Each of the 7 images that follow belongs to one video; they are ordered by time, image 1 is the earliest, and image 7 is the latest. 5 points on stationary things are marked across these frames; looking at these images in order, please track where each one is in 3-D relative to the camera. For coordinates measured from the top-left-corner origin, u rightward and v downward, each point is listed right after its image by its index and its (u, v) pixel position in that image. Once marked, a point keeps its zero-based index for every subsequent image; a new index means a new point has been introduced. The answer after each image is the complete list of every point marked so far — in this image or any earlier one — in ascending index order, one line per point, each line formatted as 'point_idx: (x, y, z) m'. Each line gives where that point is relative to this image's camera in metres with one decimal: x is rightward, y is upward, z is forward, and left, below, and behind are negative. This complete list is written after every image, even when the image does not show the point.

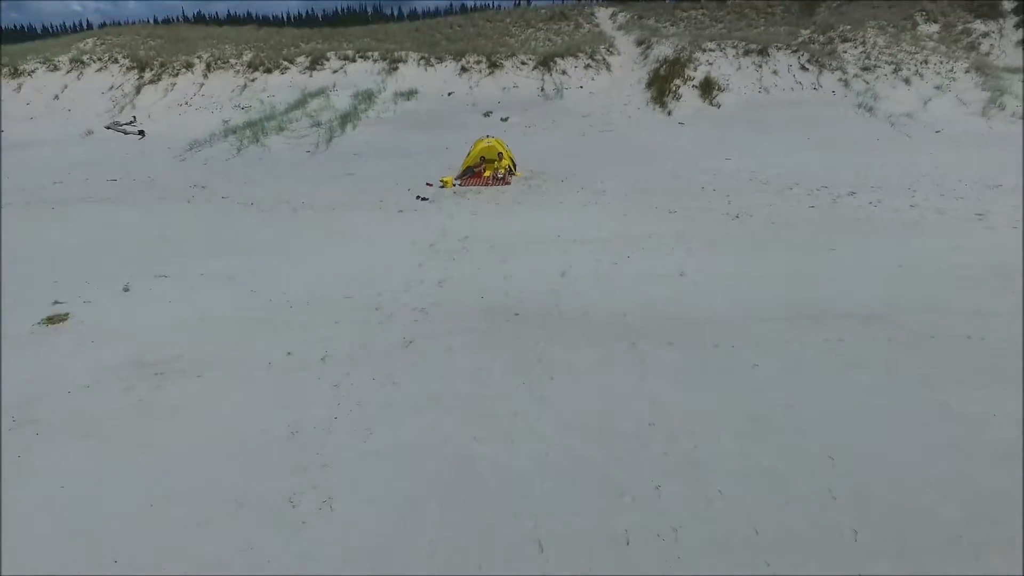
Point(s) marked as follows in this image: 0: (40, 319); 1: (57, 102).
0: (-3.3, -0.2, +3.9) m
1: (-9.3, +3.9, +11.1) m
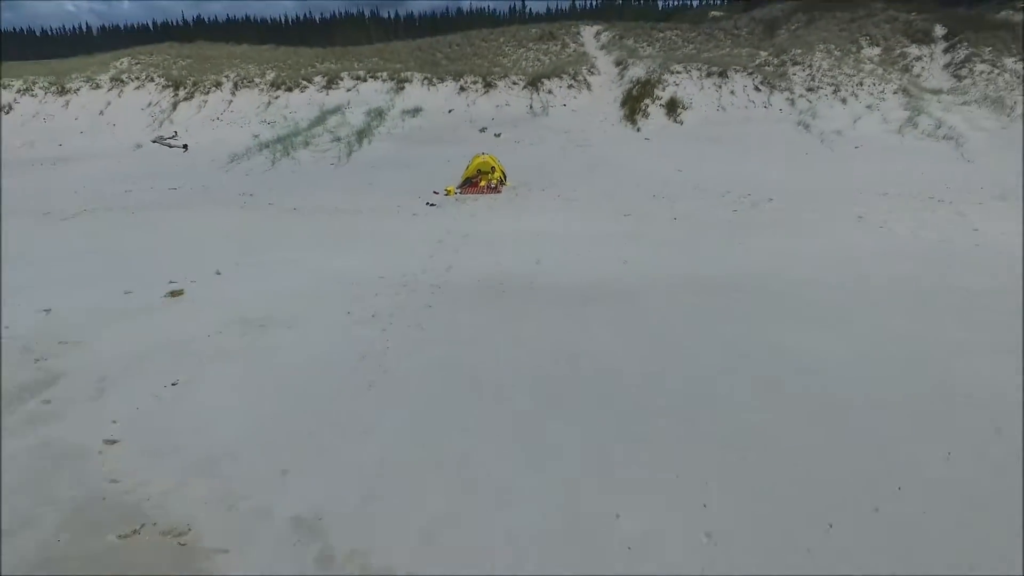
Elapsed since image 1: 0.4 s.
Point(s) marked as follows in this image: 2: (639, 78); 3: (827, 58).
0: (-3.5, -0.1, +5.4) m
1: (-9.5, +4.0, +12.6) m
2: (+2.8, +4.7, +12.2) m
3: (+7.3, +5.4, +12.7) m
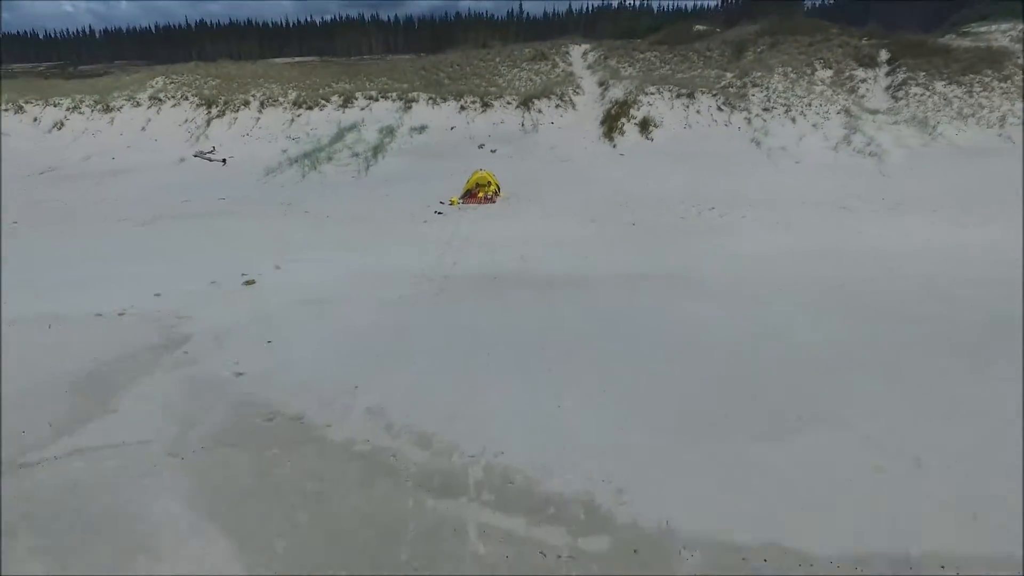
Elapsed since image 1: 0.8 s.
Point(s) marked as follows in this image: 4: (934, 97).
0: (-3.6, +0.1, +7.1) m
1: (-9.7, +4.2, +14.3) m
2: (+2.7, +4.8, +14.0) m
3: (+7.2, +5.5, +14.4) m
4: (+10.3, +4.7, +13.2) m
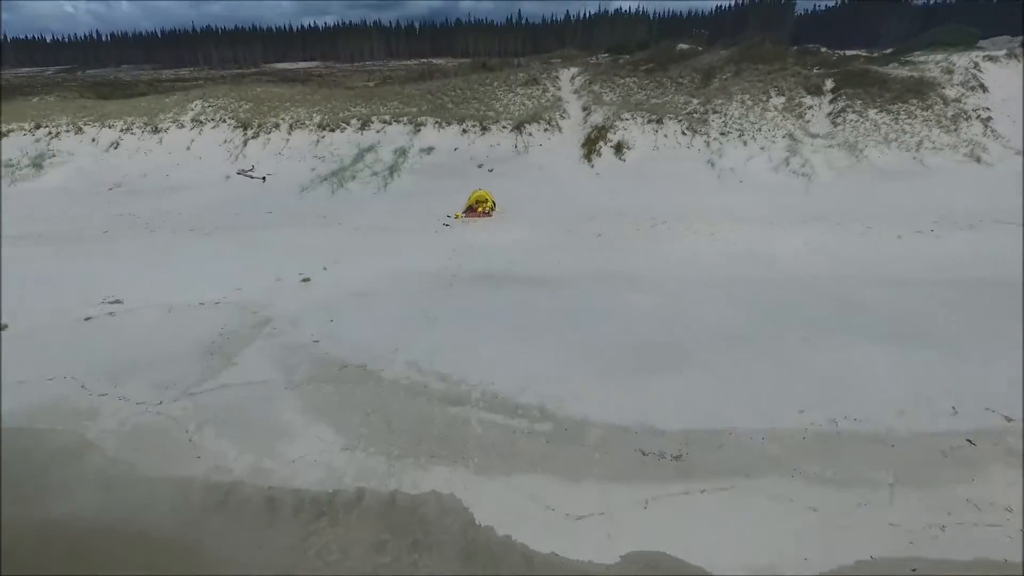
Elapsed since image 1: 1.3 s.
0: (-3.7, +0.1, +9.5) m
1: (-9.8, +4.2, +16.7) m
2: (+2.5, +4.9, +16.3) m
3: (+7.0, +5.6, +16.7) m
4: (+10.2, +4.7, +15.5) m
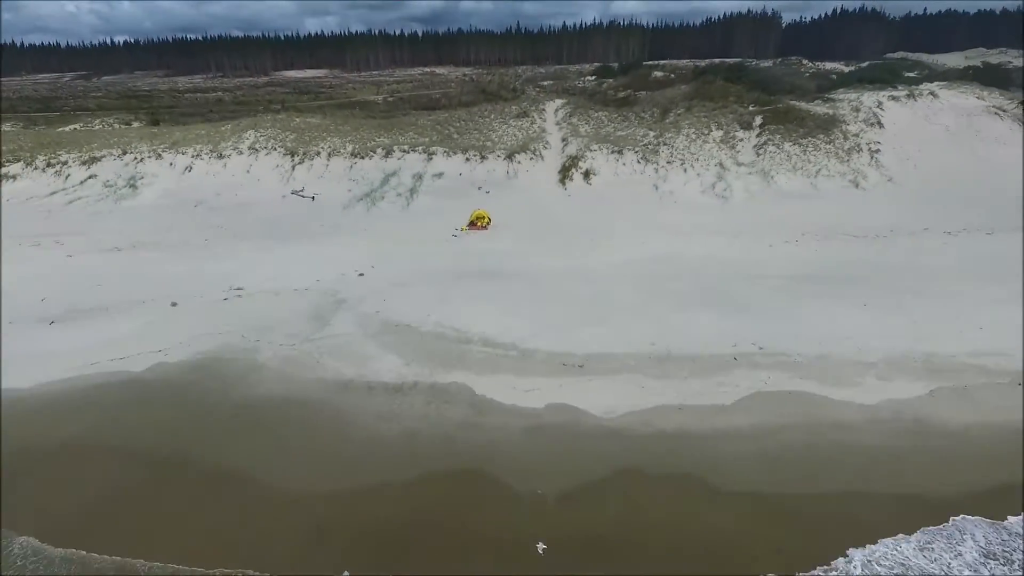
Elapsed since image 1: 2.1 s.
0: (-4.0, +0.3, +13.9) m
1: (-10.1, +4.4, +21.1) m
2: (+2.3, +5.1, +20.7) m
3: (+6.7, +5.8, +21.2) m
4: (+9.9, +4.9, +19.9) m
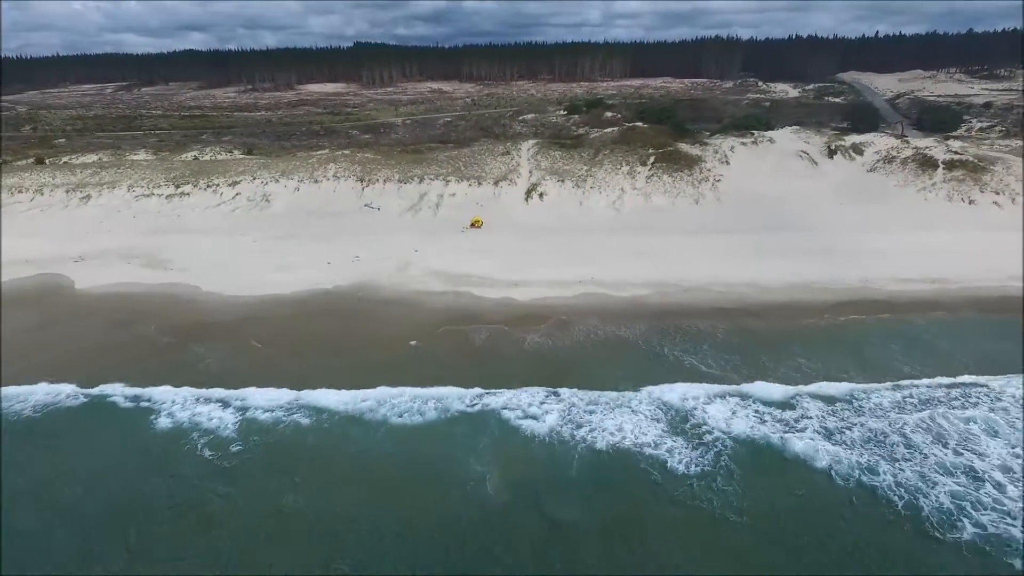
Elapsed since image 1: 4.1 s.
0: (-5.0, +1.8, +27.0) m
1: (-11.0, +6.0, +34.2) m
2: (+1.3, +6.6, +33.8) m
3: (+5.8, +7.3, +34.2) m
4: (+9.0, +6.4, +32.9) m
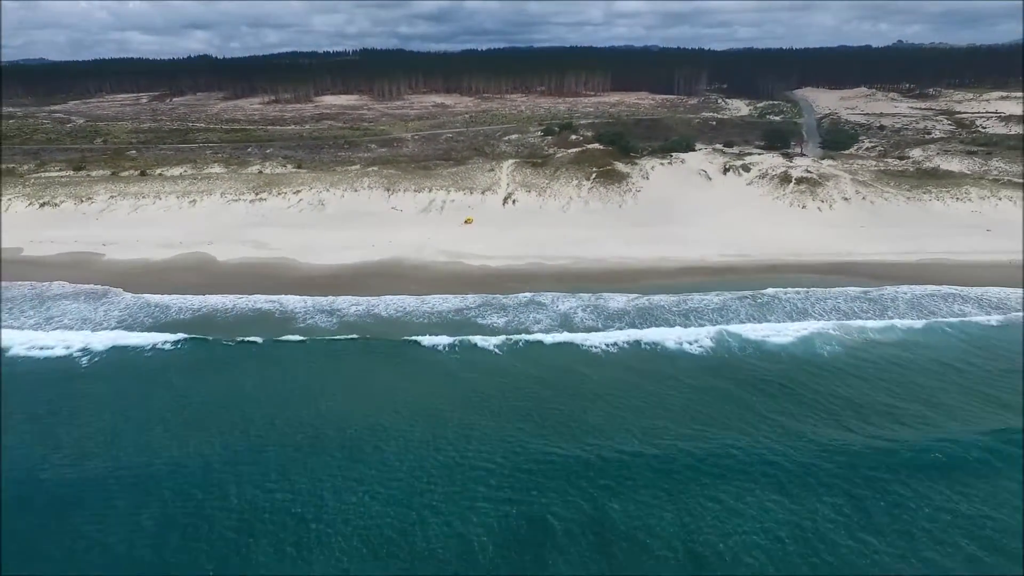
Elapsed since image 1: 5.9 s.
0: (-6.6, +3.7, +40.8) m
1: (-12.6, +7.9, +48.0) m
2: (-0.2, +8.5, +47.5) m
3: (+4.3, +9.1, +47.9) m
4: (+7.4, +8.2, +46.7) m
